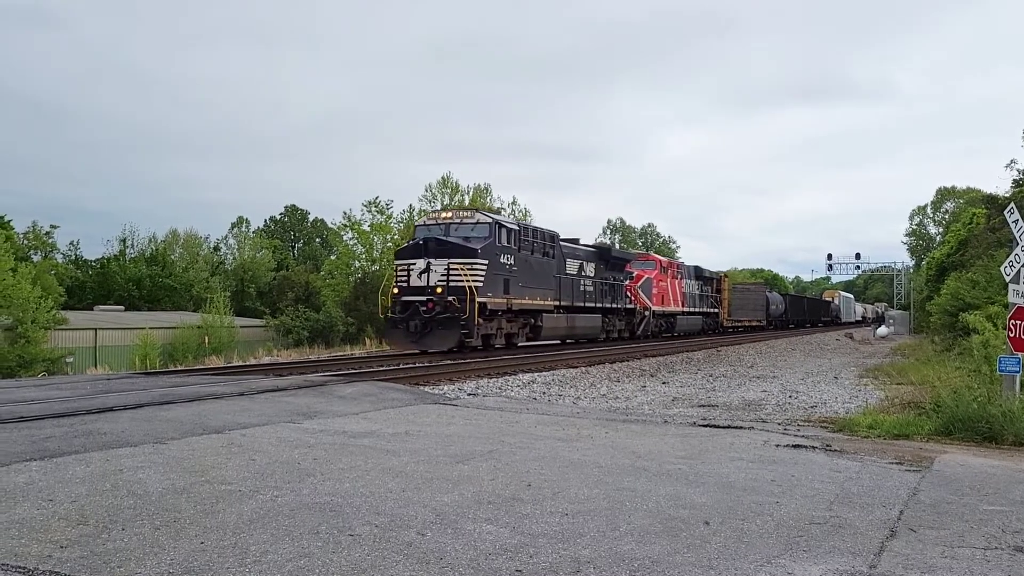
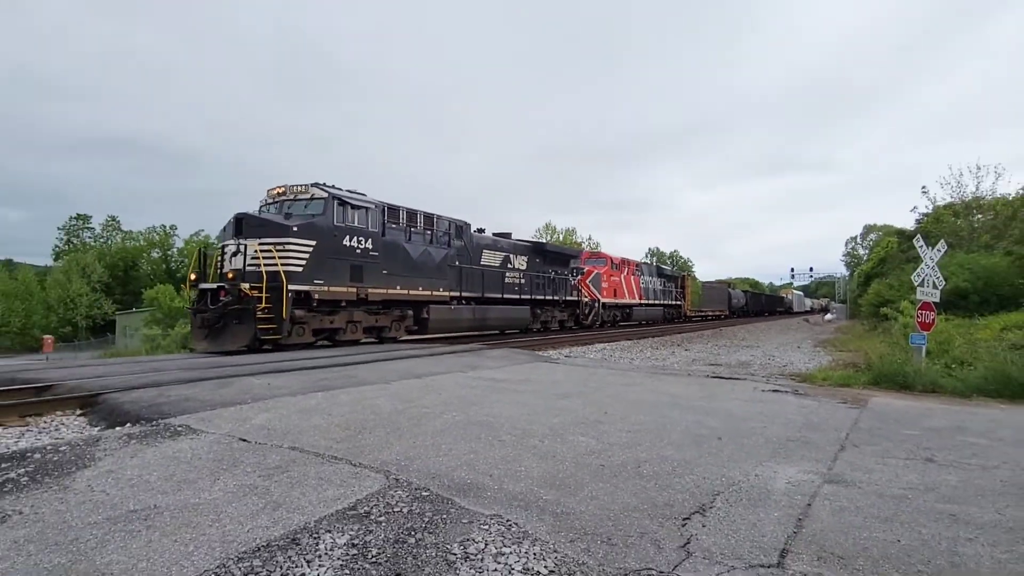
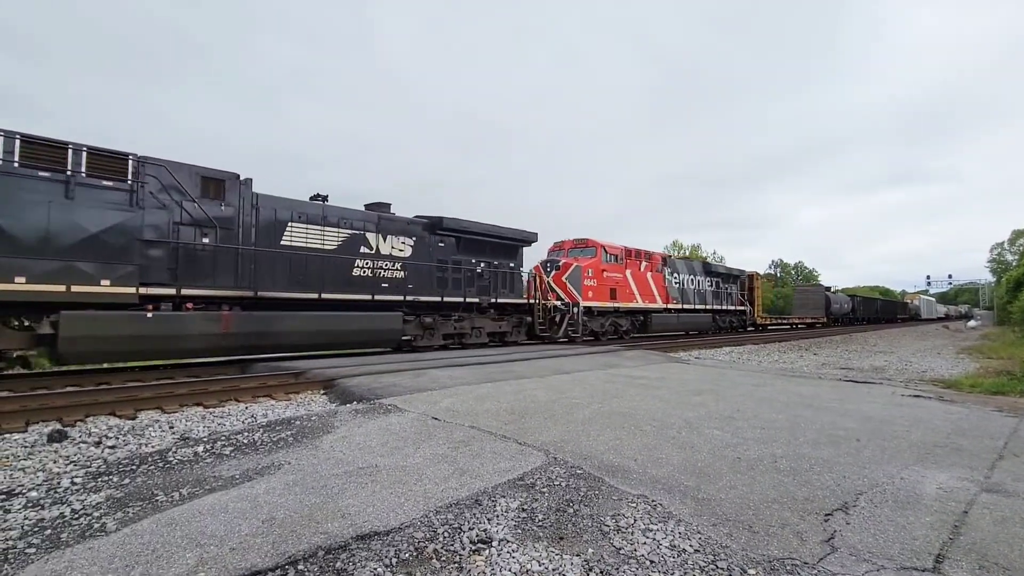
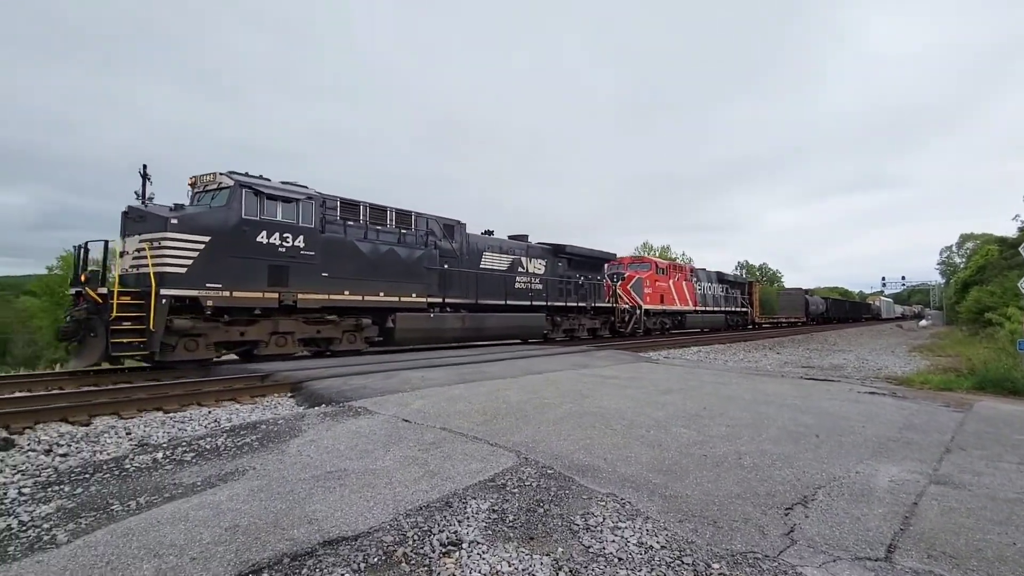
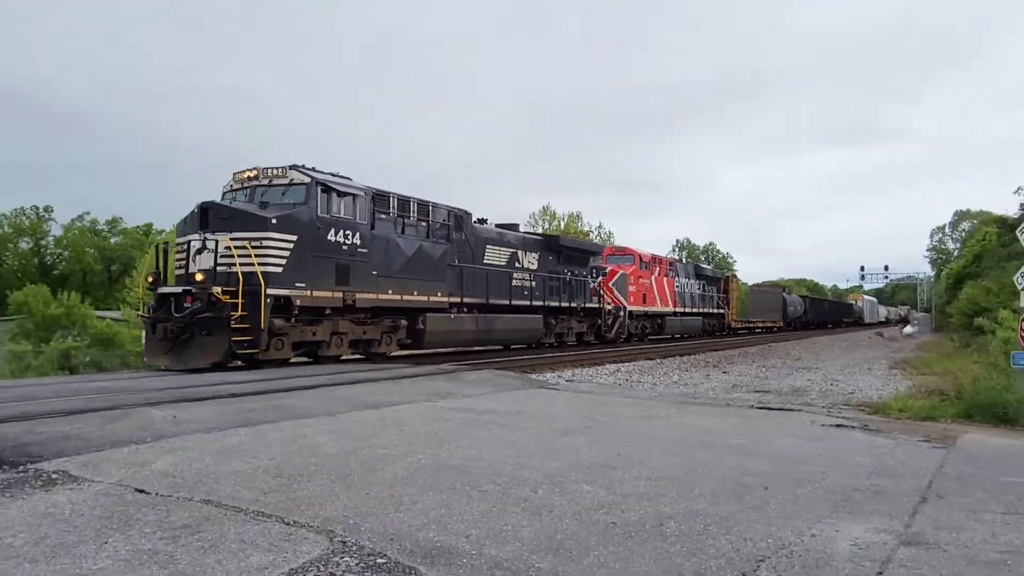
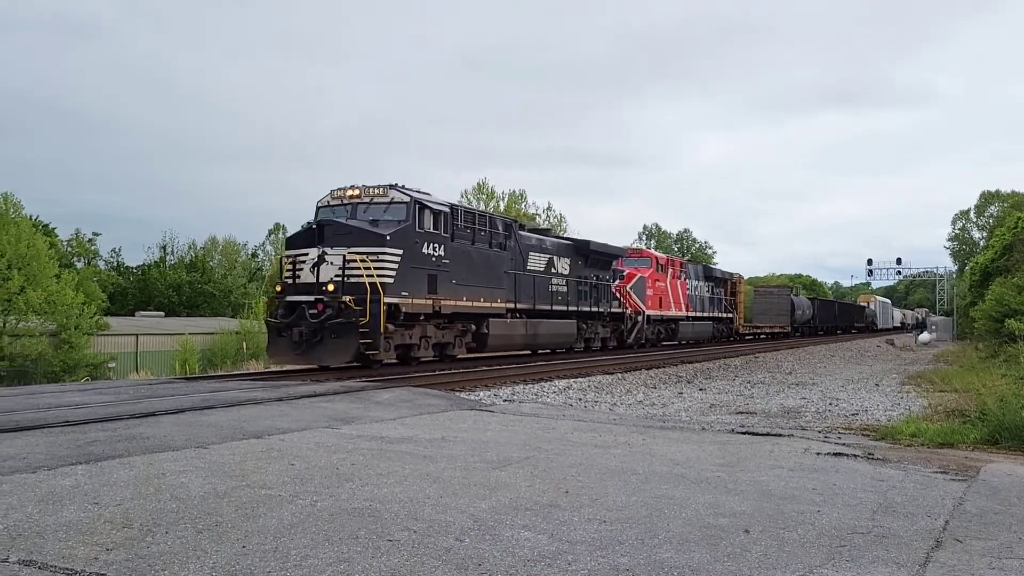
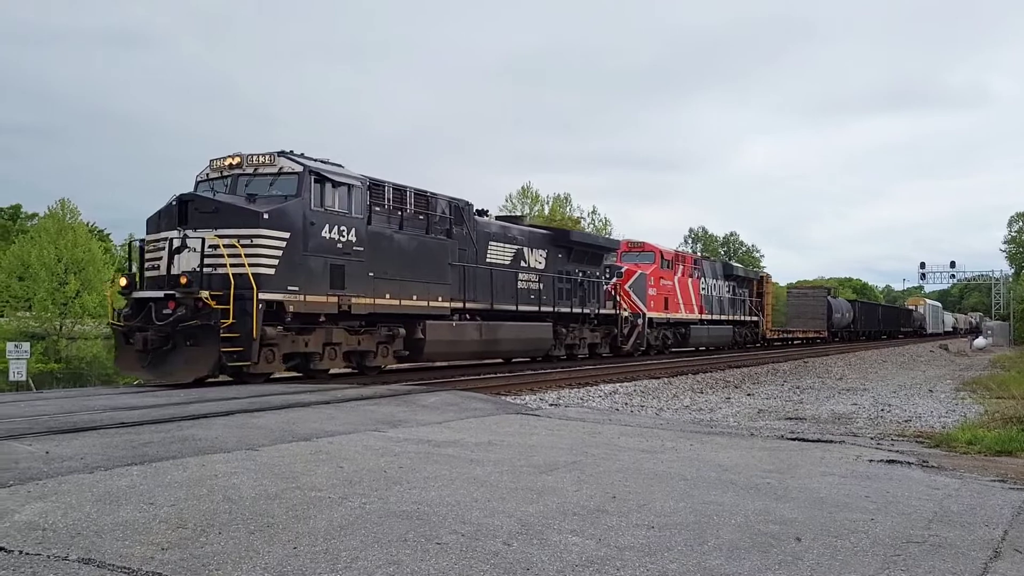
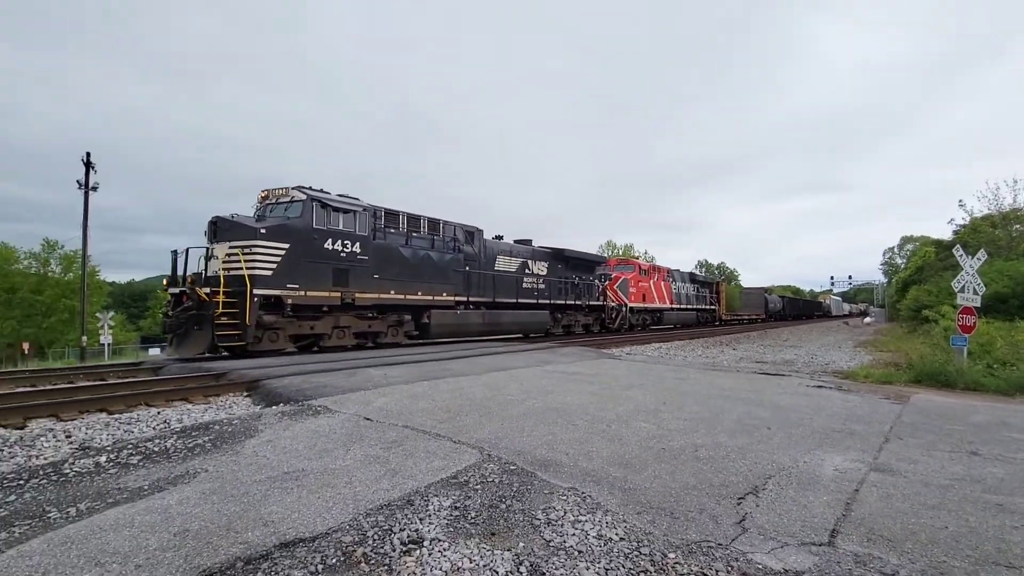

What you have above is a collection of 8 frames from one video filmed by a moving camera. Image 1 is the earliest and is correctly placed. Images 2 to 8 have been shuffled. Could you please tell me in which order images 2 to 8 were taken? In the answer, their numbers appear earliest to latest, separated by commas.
6, 7, 5, 2, 8, 4, 3
